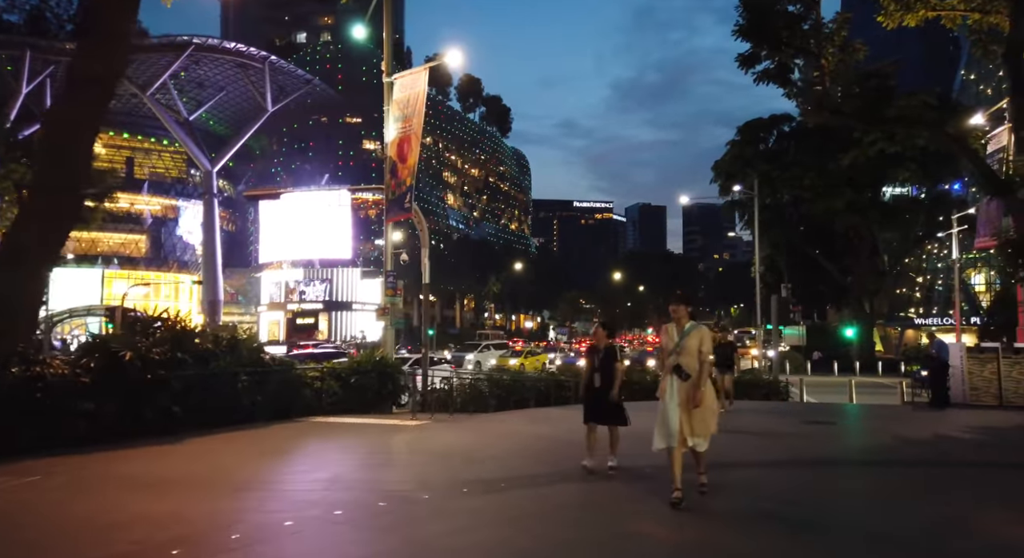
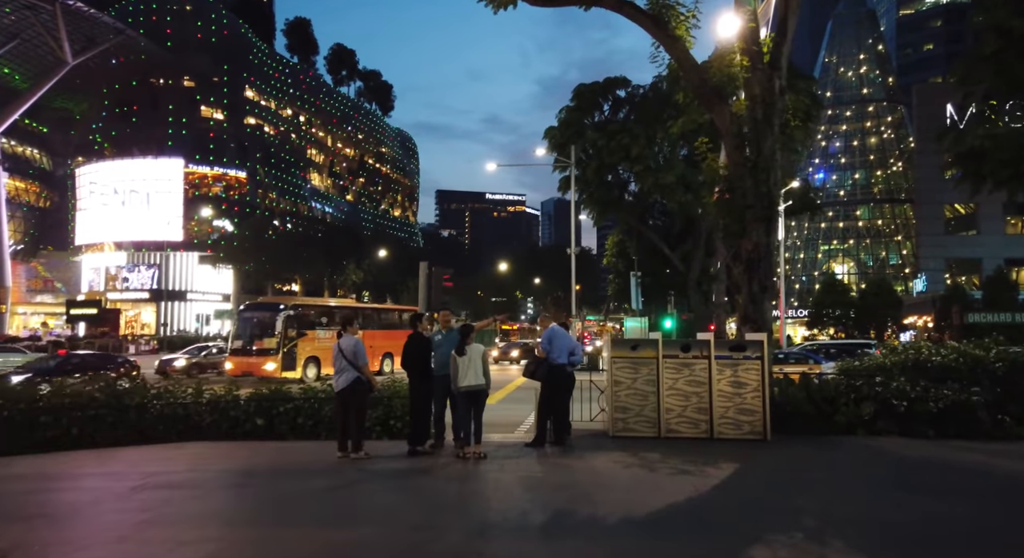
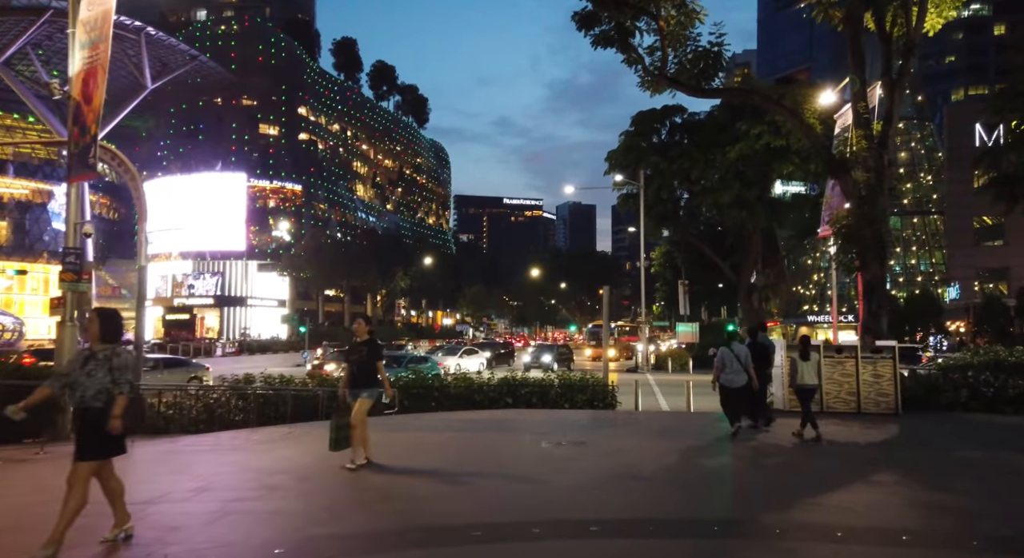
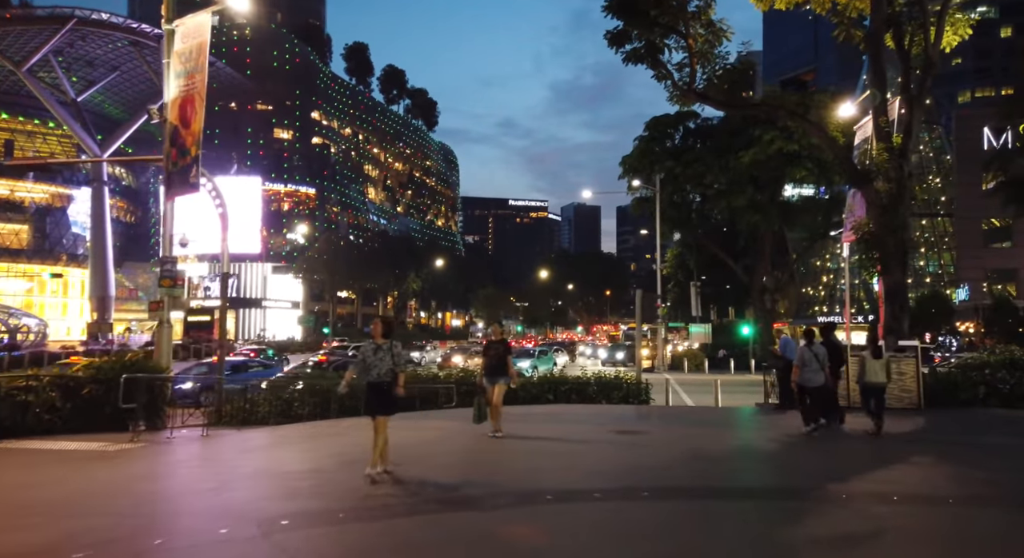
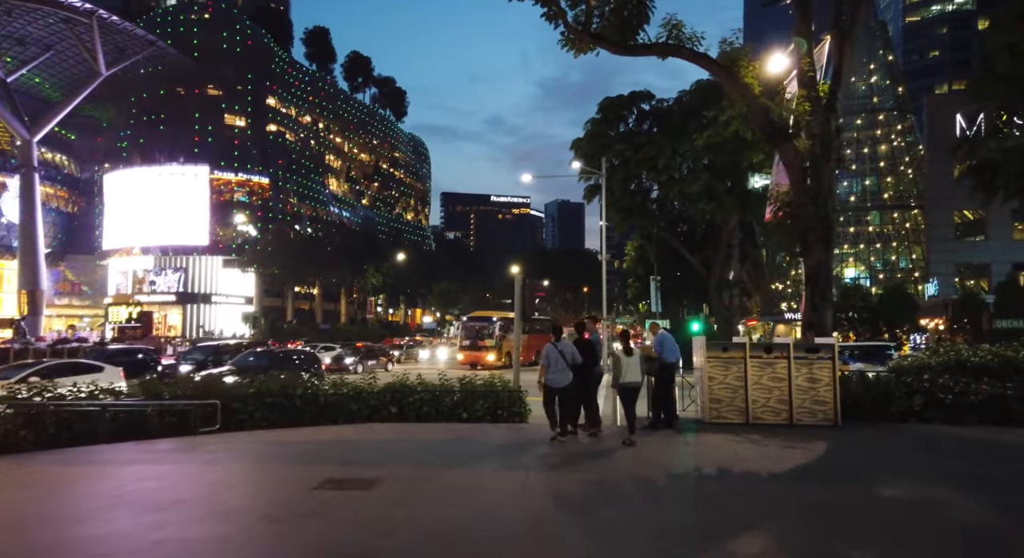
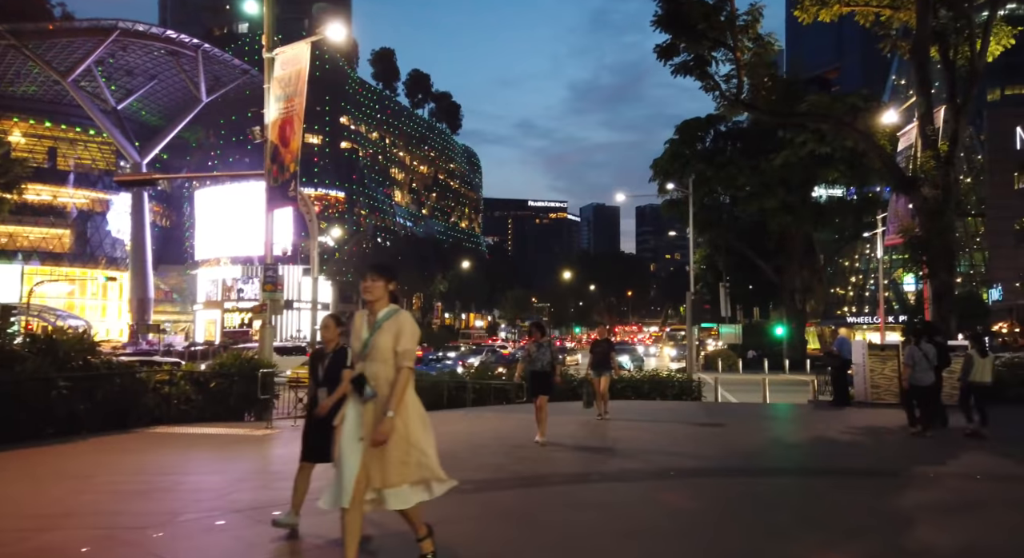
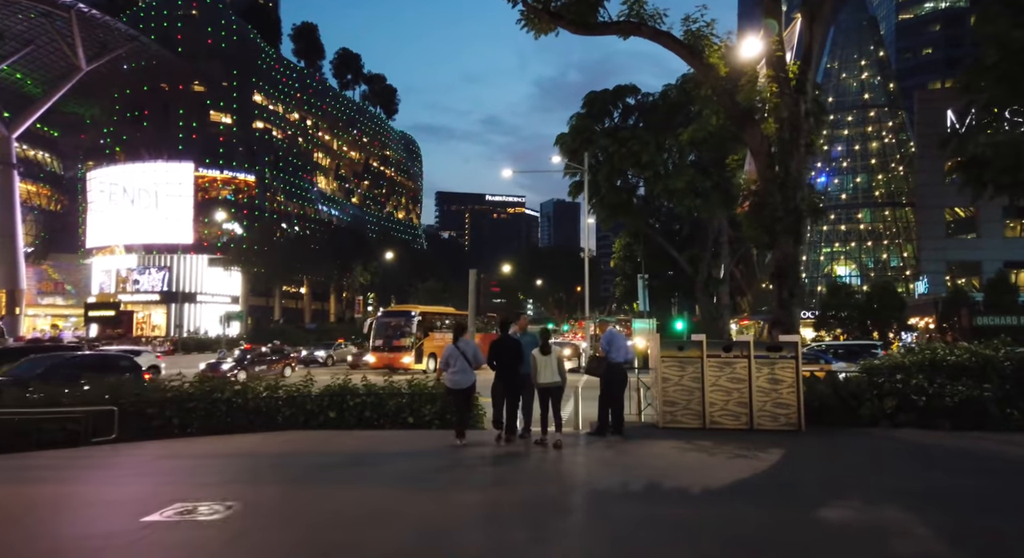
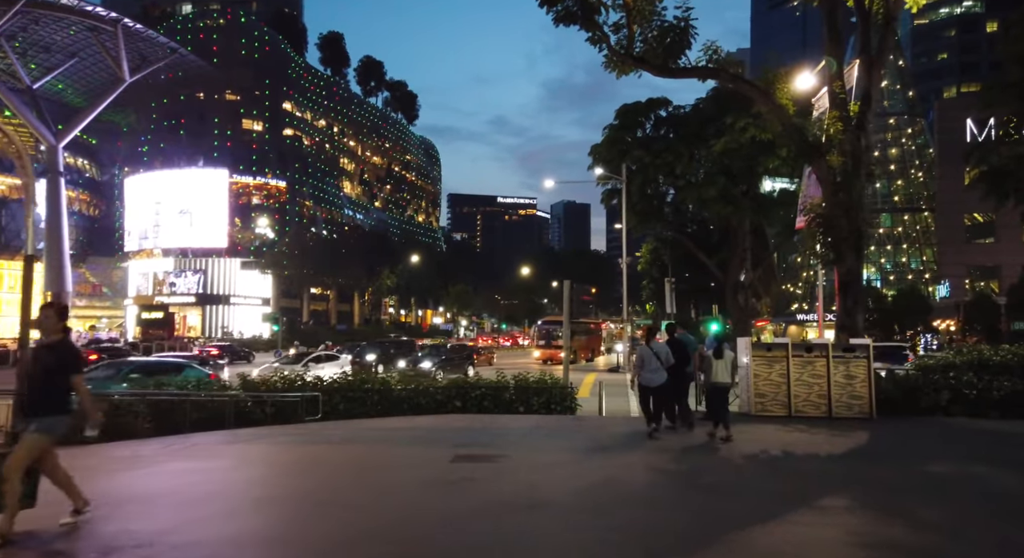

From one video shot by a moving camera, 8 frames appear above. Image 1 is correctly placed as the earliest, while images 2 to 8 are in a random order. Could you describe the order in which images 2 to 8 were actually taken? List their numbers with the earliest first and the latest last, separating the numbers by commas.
6, 4, 3, 8, 5, 7, 2
